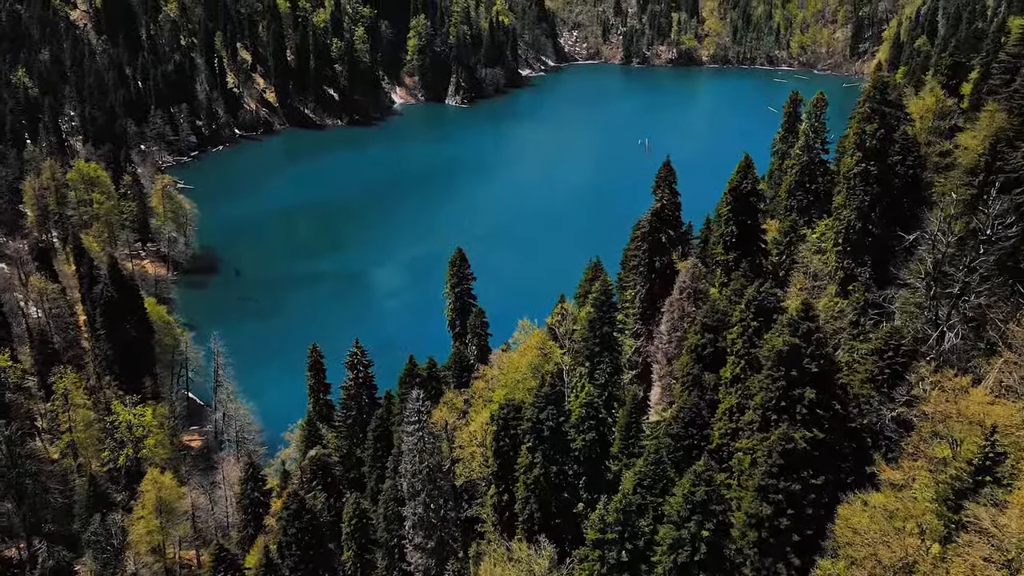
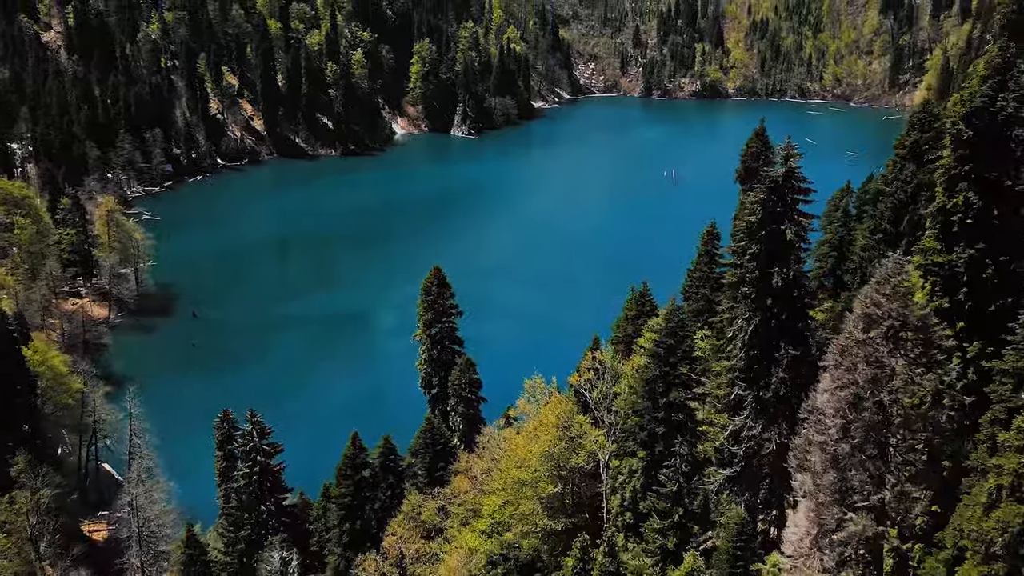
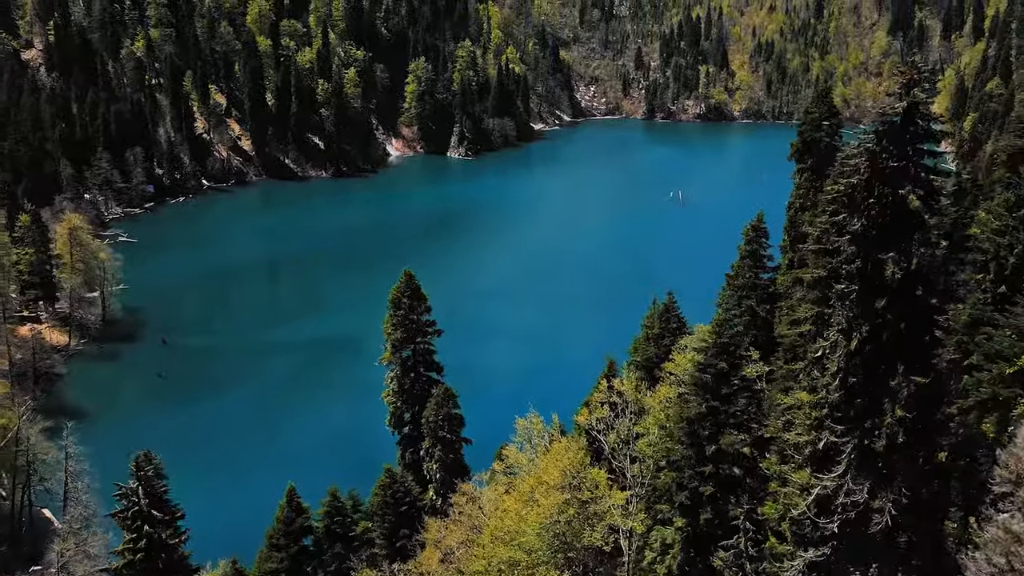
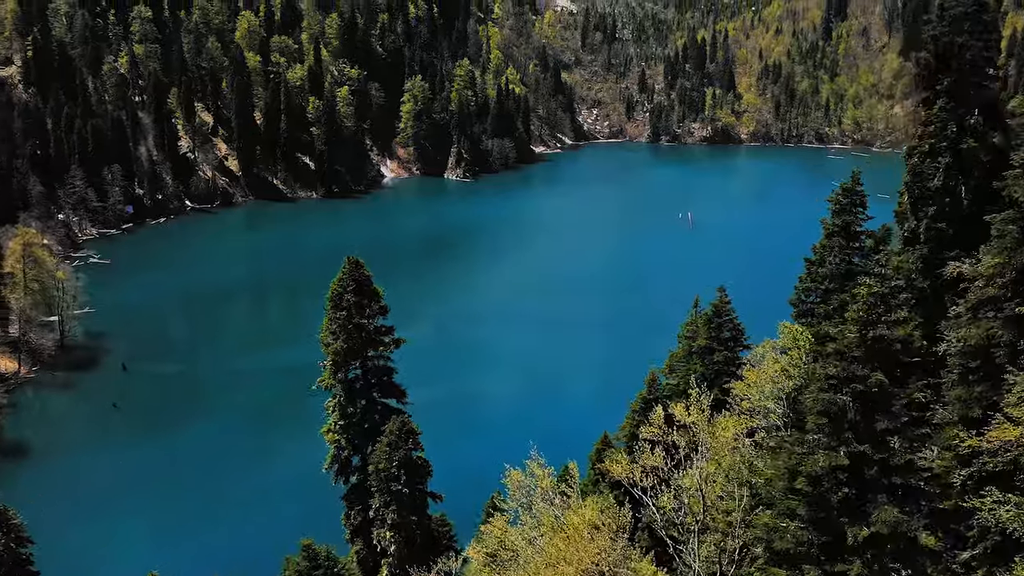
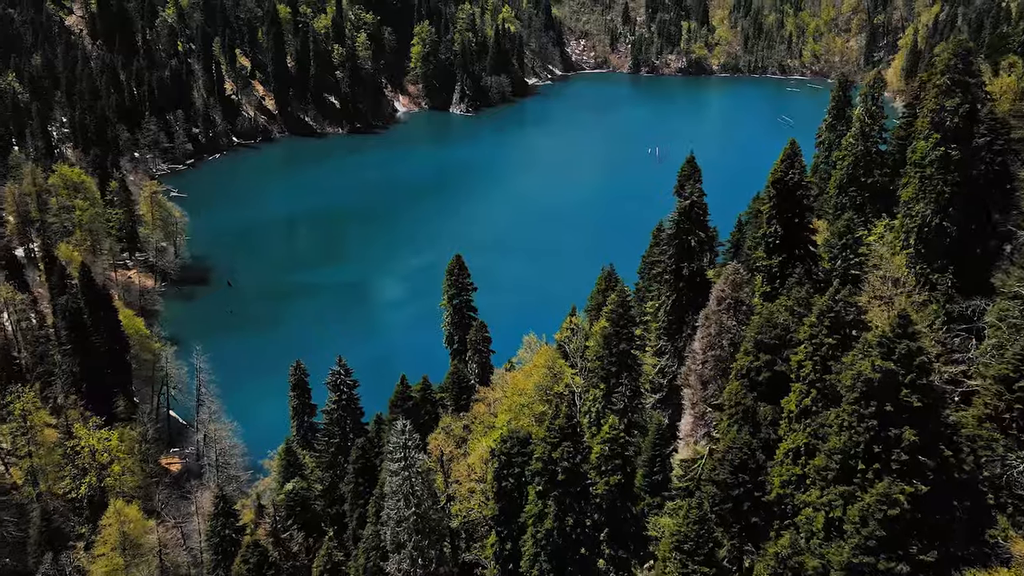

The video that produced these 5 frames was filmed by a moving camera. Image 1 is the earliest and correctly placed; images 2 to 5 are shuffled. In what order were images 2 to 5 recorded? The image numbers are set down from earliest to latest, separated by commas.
5, 2, 3, 4
